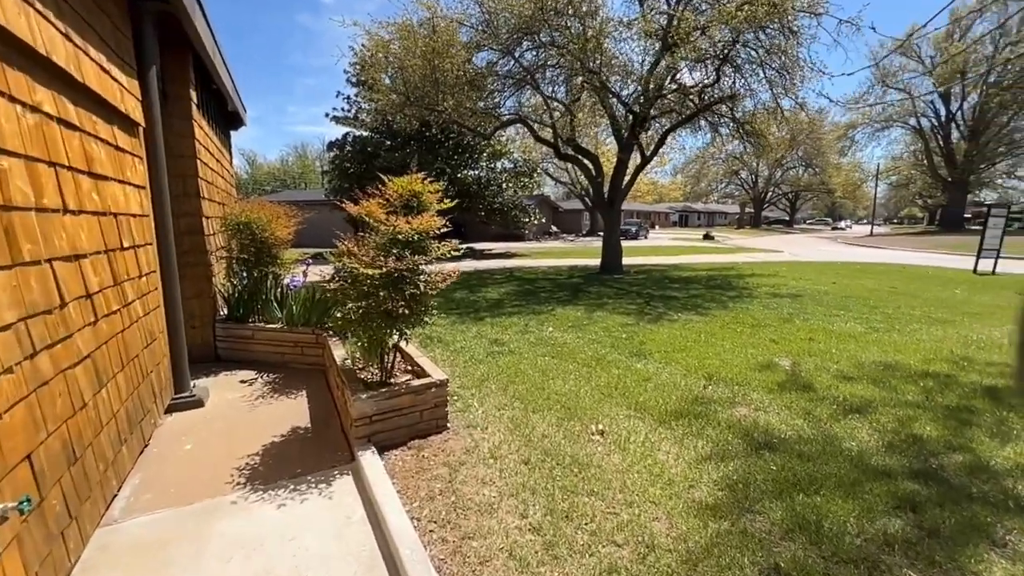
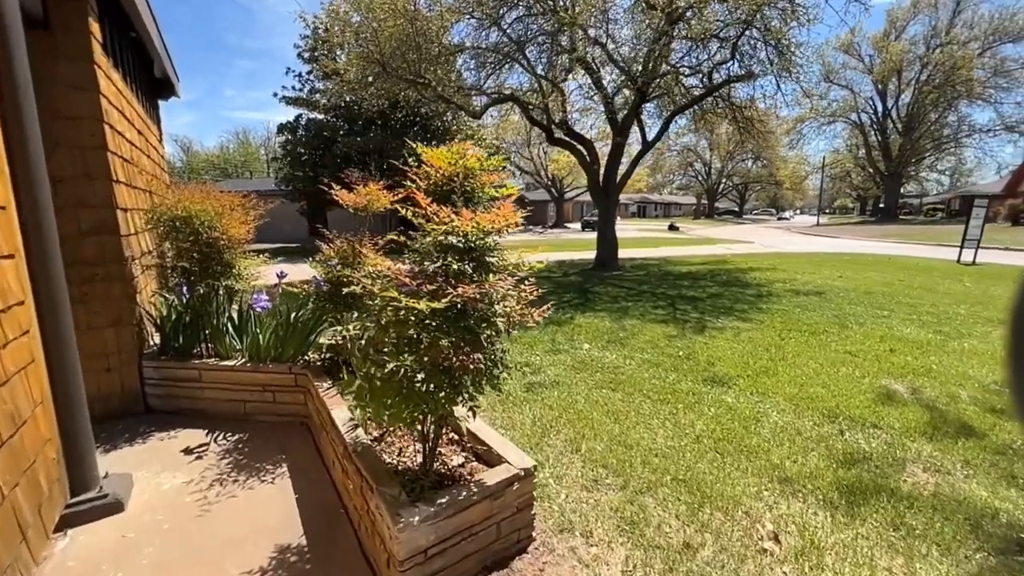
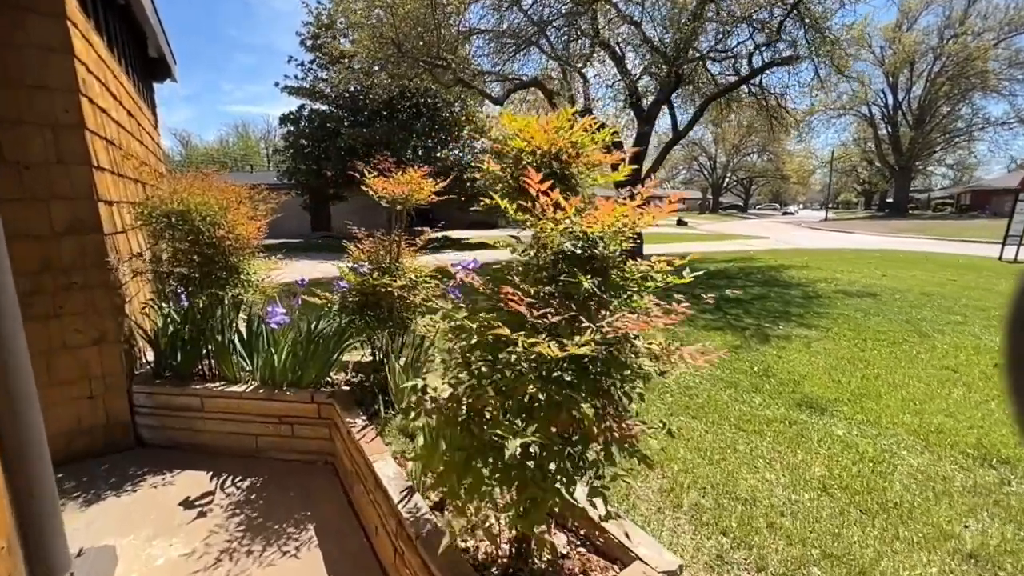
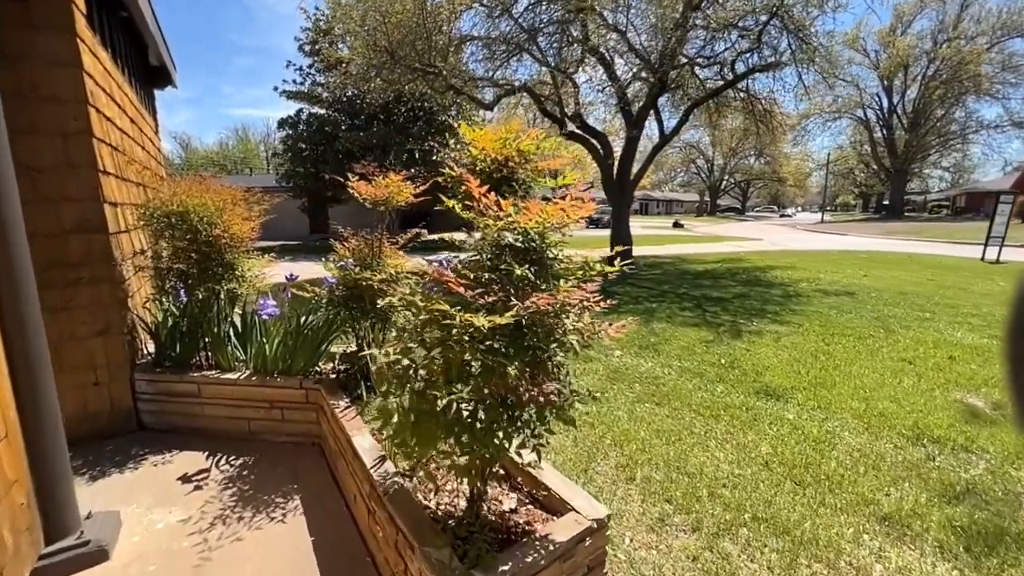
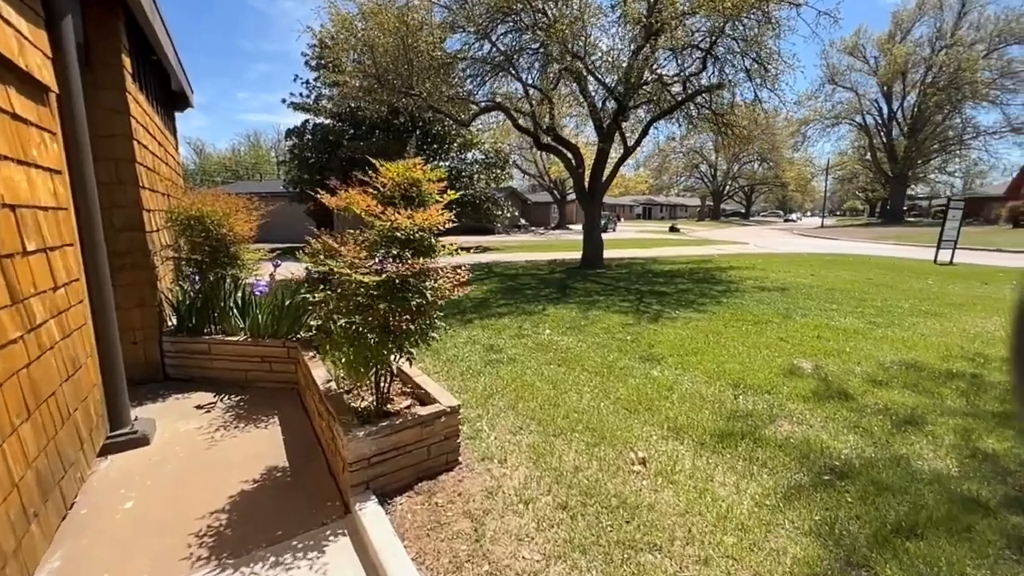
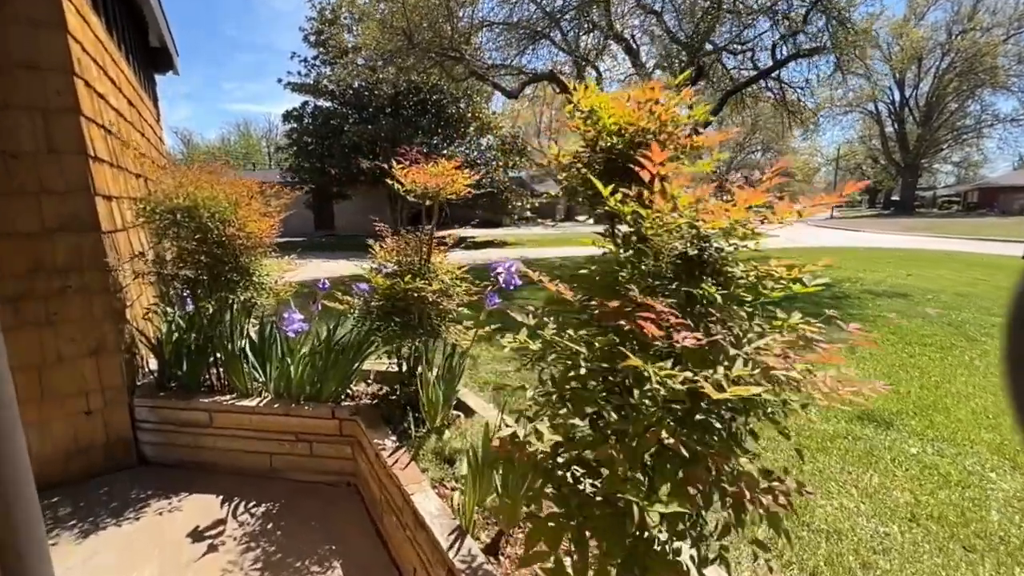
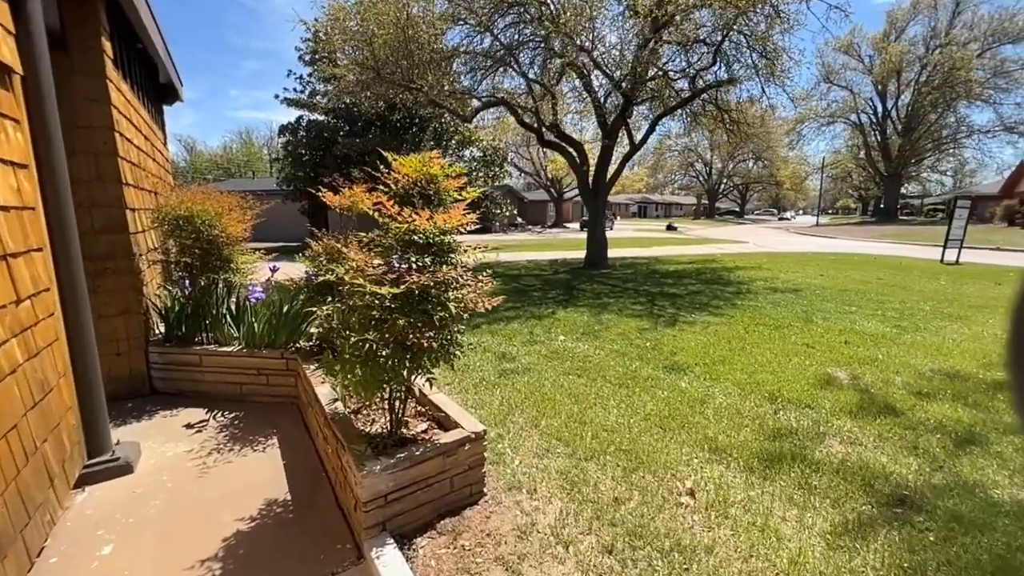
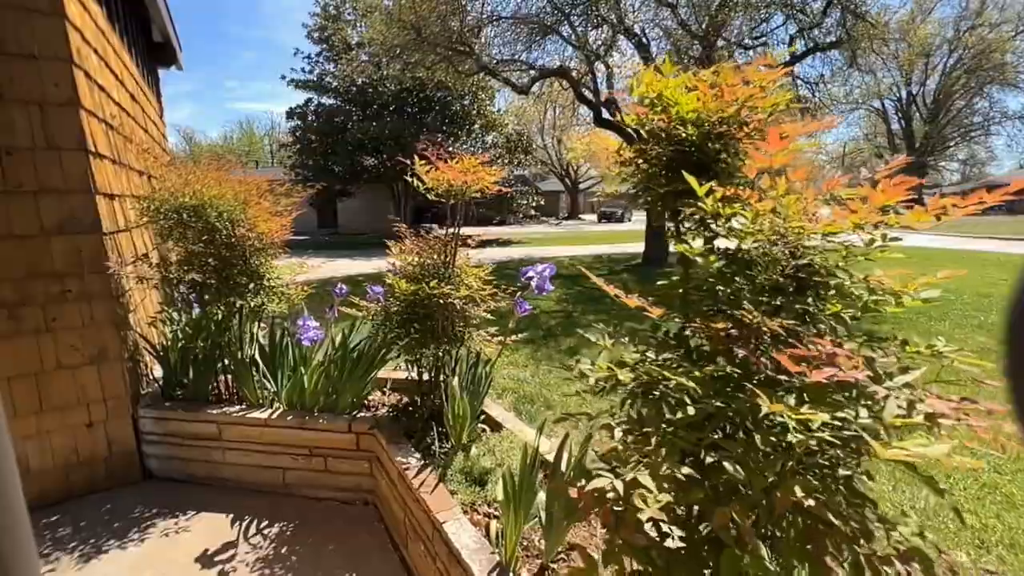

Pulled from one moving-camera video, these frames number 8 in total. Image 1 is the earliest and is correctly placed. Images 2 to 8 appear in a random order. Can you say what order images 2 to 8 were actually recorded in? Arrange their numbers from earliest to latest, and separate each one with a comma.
5, 7, 2, 4, 3, 6, 8
